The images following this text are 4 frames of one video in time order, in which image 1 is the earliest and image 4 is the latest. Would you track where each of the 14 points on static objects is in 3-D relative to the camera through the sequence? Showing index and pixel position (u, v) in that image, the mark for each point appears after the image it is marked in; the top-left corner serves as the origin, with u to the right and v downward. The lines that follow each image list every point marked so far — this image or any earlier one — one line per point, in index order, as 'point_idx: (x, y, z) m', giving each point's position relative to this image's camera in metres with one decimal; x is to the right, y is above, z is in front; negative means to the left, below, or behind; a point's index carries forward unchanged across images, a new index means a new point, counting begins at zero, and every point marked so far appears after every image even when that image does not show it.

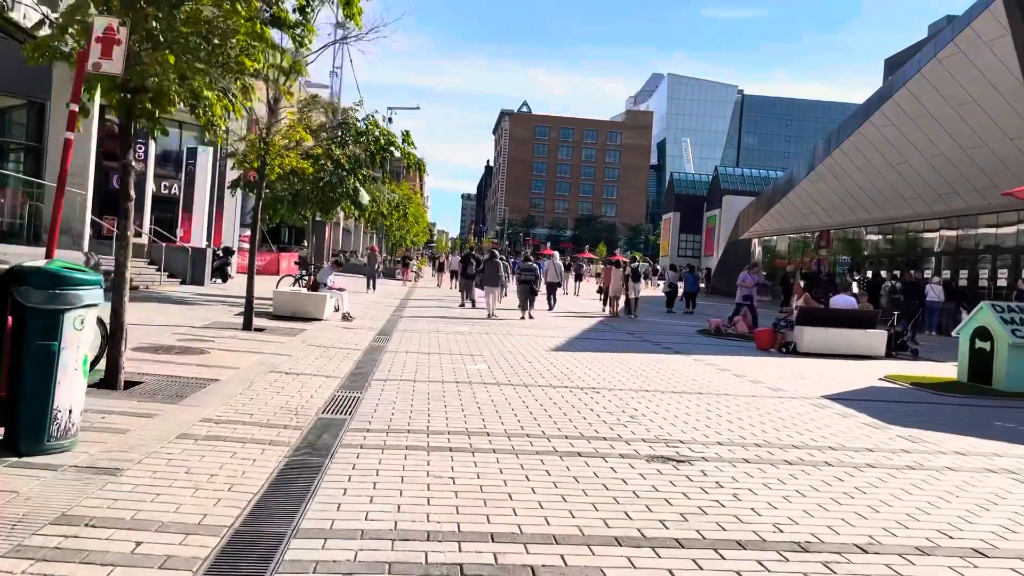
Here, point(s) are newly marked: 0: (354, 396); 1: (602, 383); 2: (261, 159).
0: (-1.7, -1.2, +8.7) m
1: (+1.2, -1.3, +10.4) m
2: (-4.7, +2.4, +14.6) m
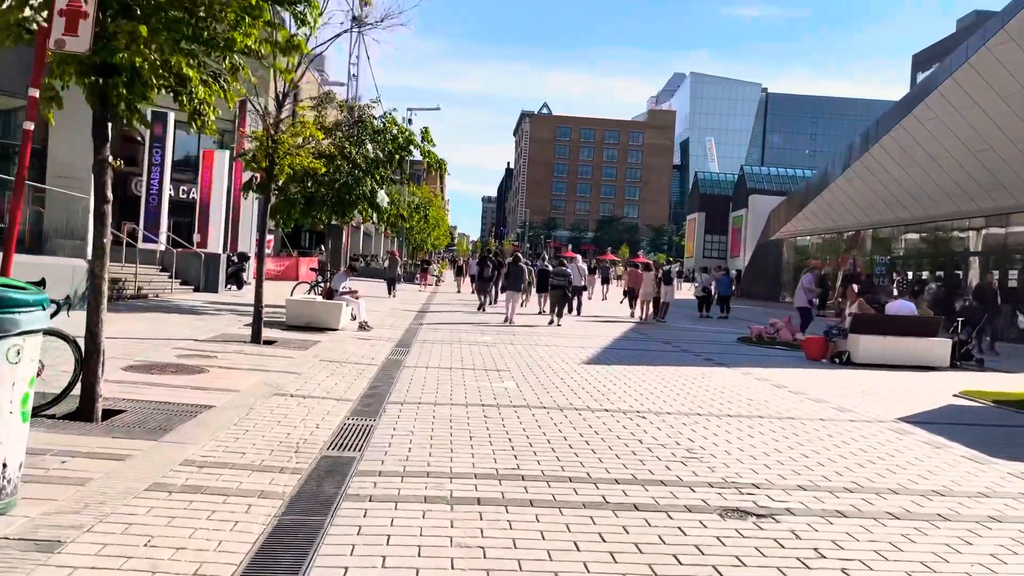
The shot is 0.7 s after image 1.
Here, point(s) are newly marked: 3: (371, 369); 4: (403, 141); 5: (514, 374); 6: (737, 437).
0: (-1.4, -1.3, +7.5) m
1: (+1.6, -1.4, +9.3) m
2: (-4.2, +2.2, +13.6) m
3: (-2.0, -1.2, +11.1) m
4: (-2.7, +3.7, +19.7) m
5: (0.0, -1.2, +11.3) m
6: (+2.2, -1.5, +7.8) m
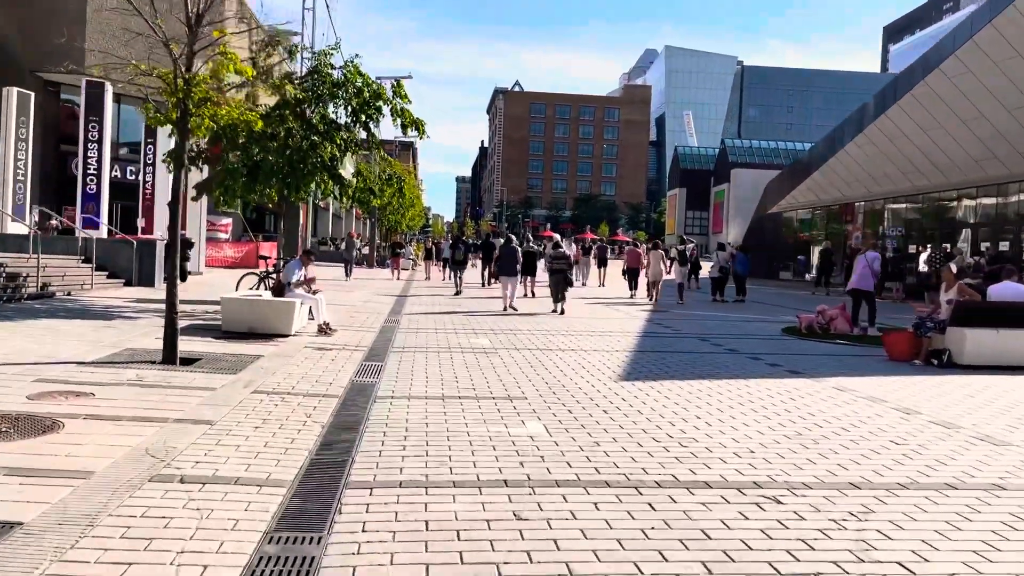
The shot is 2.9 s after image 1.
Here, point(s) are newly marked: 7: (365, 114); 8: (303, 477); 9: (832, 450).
0: (-1.1, -1.4, +4.1) m
1: (+1.8, -1.3, +5.9) m
2: (-4.1, +2.3, +9.9) m
3: (-1.8, -1.2, +7.5) m
4: (-2.9, +3.9, +16.1) m
5: (+0.2, -1.2, +7.9) m
6: (+2.5, -1.4, +4.4) m
7: (-3.0, +3.6, +16.2) m
8: (-1.4, -1.3, +5.4) m
9: (+2.6, -1.3, +6.5) m
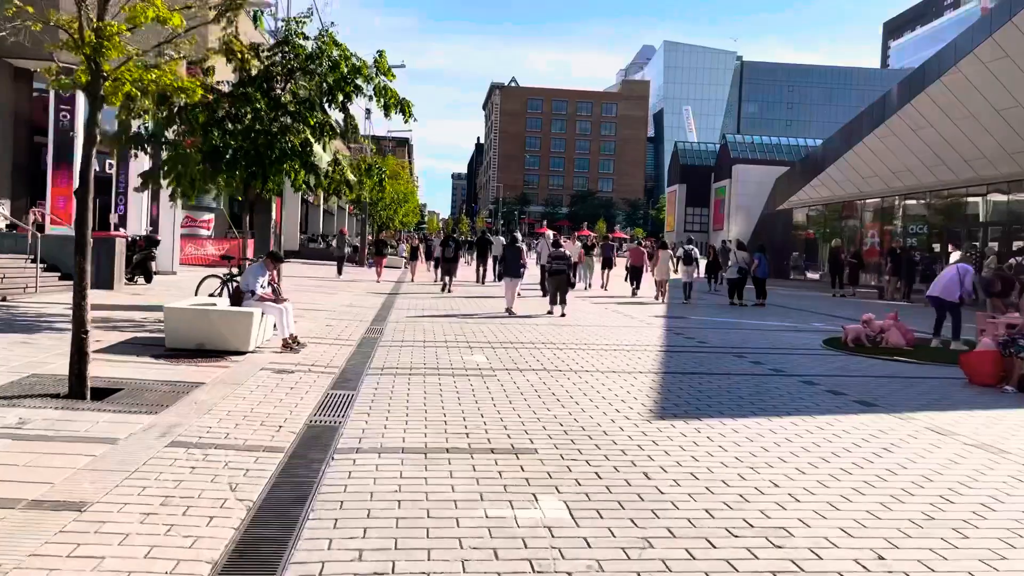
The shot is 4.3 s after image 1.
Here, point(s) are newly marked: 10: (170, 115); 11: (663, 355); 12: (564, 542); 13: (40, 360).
0: (-1.0, -1.5, +2.0) m
1: (+1.9, -1.5, +3.8) m
2: (-4.1, +2.1, +7.8) m
3: (-1.8, -1.3, +5.4) m
4: (-2.9, +3.8, +13.9) m
5: (+0.3, -1.3, +5.8) m
6: (+2.6, -1.6, +2.3) m
7: (-3.0, +3.5, +14.1) m
8: (-1.4, -1.4, +3.3) m
9: (+2.7, -1.5, +4.5) m
10: (-5.3, +2.7, +12.2) m
11: (+2.3, -1.0, +11.8) m
12: (+0.3, -1.4, +4.4) m
13: (-5.3, -0.8, +8.9) m
